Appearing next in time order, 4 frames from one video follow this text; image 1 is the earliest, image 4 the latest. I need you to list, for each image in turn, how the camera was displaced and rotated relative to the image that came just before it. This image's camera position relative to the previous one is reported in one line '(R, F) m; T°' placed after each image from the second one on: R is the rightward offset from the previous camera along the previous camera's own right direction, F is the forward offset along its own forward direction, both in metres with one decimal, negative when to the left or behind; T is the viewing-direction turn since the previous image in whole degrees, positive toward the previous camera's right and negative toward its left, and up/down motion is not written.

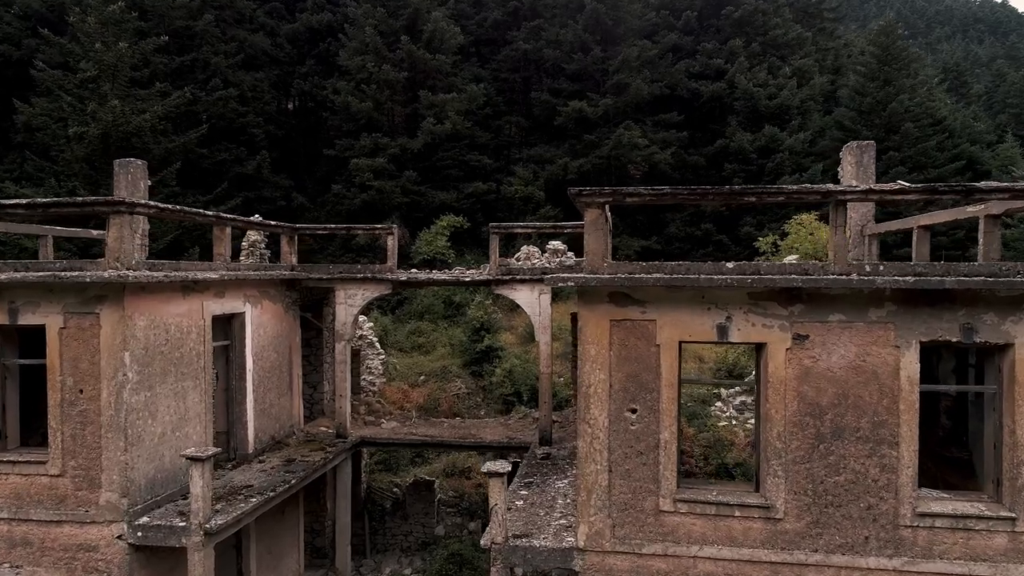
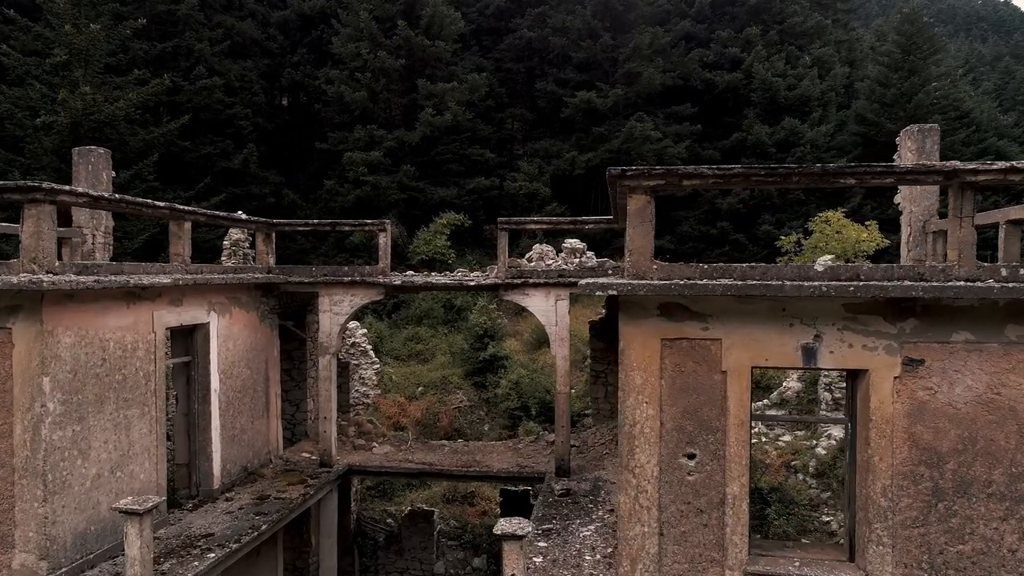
(-0.2, +1.5) m; 0°
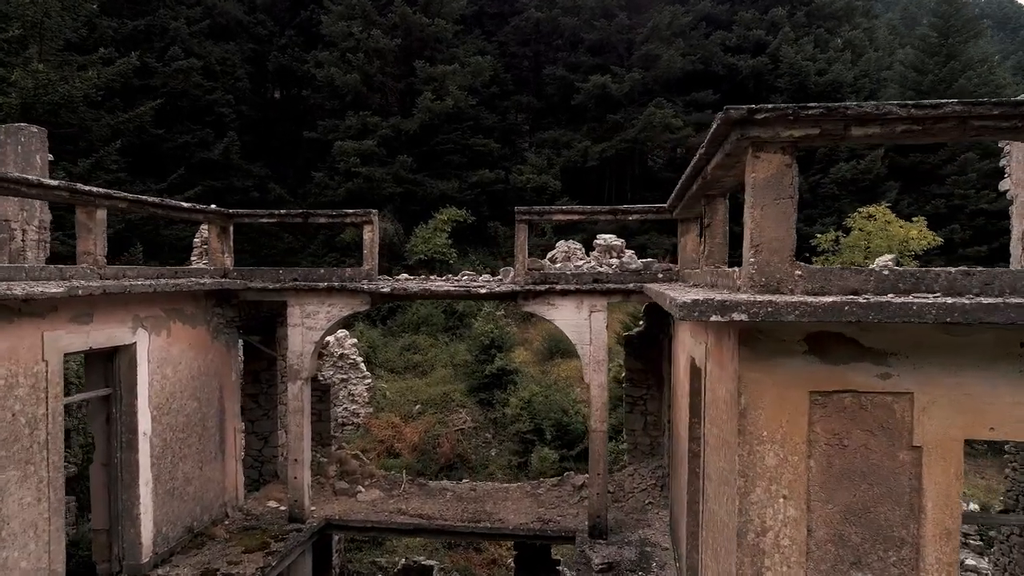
(-0.2, +2.0) m; 0°
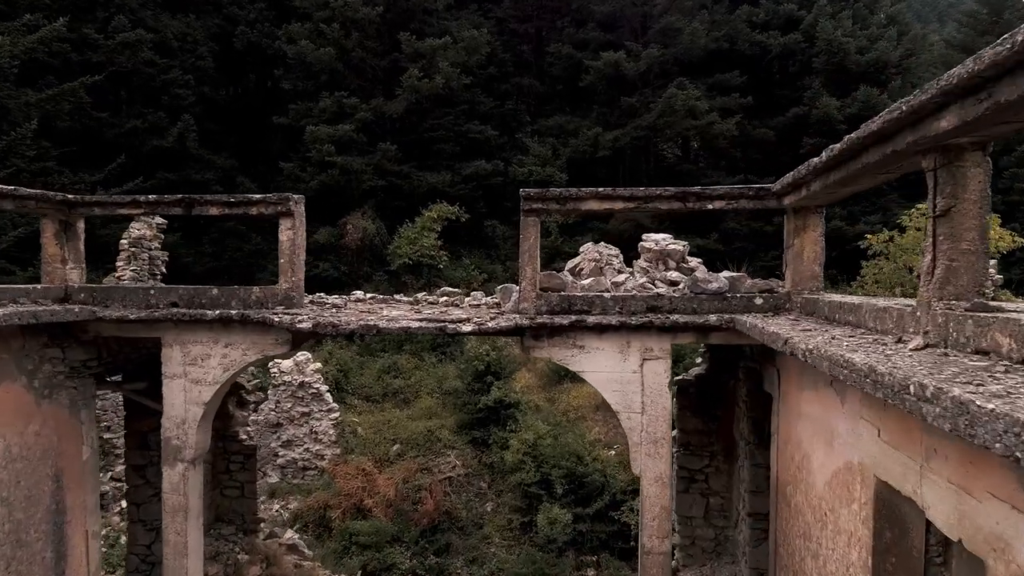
(0.0, +2.7) m; 0°
